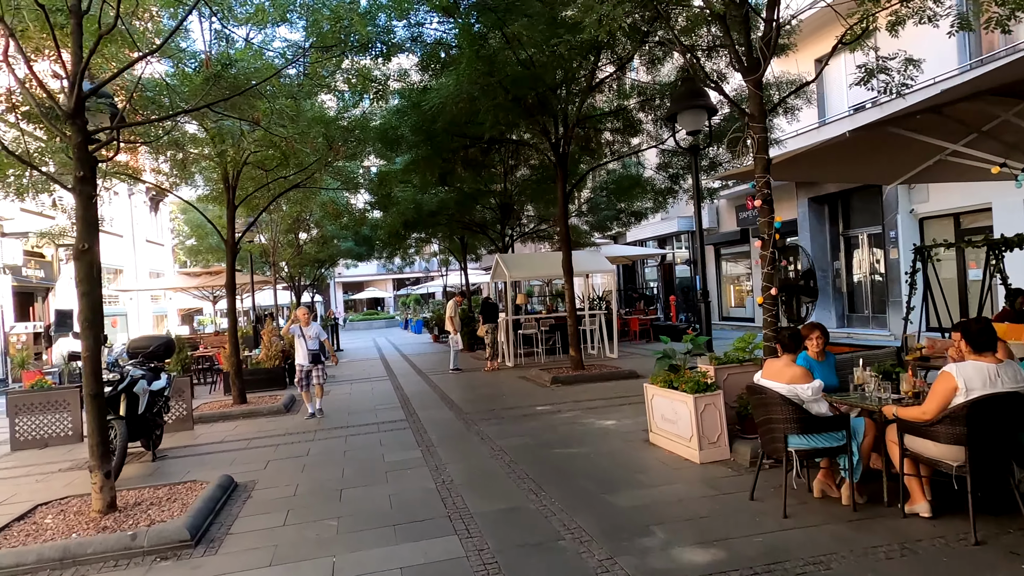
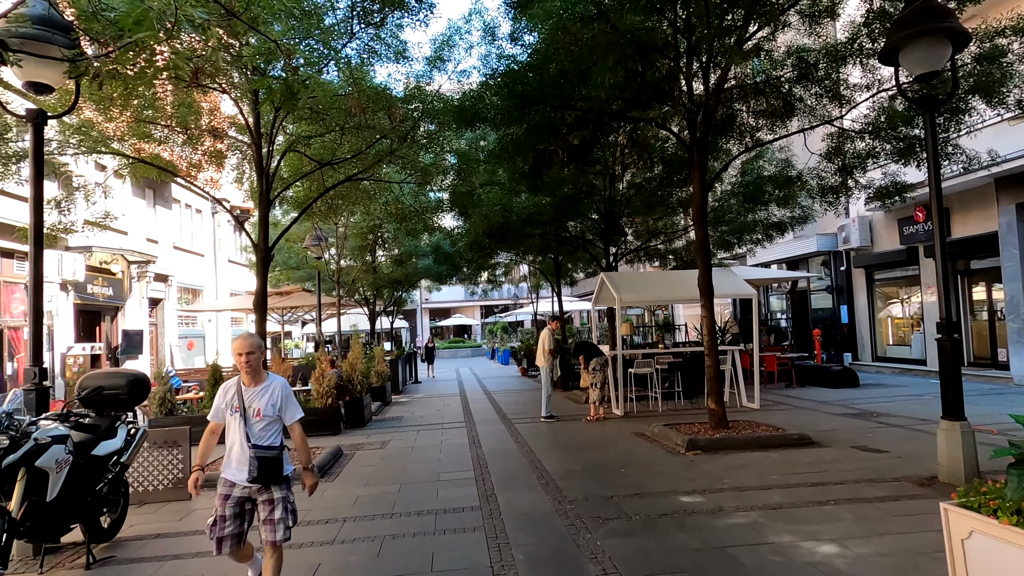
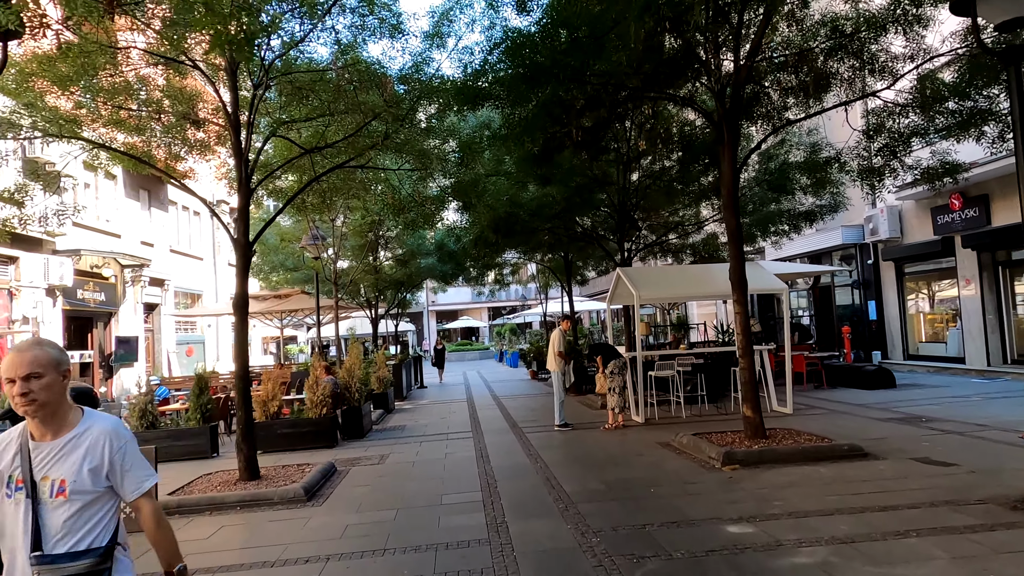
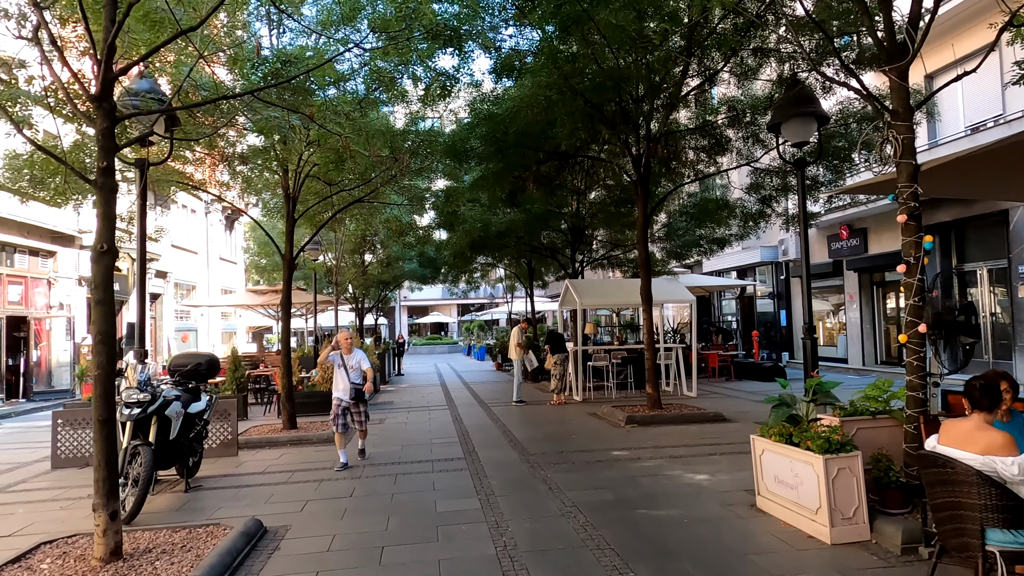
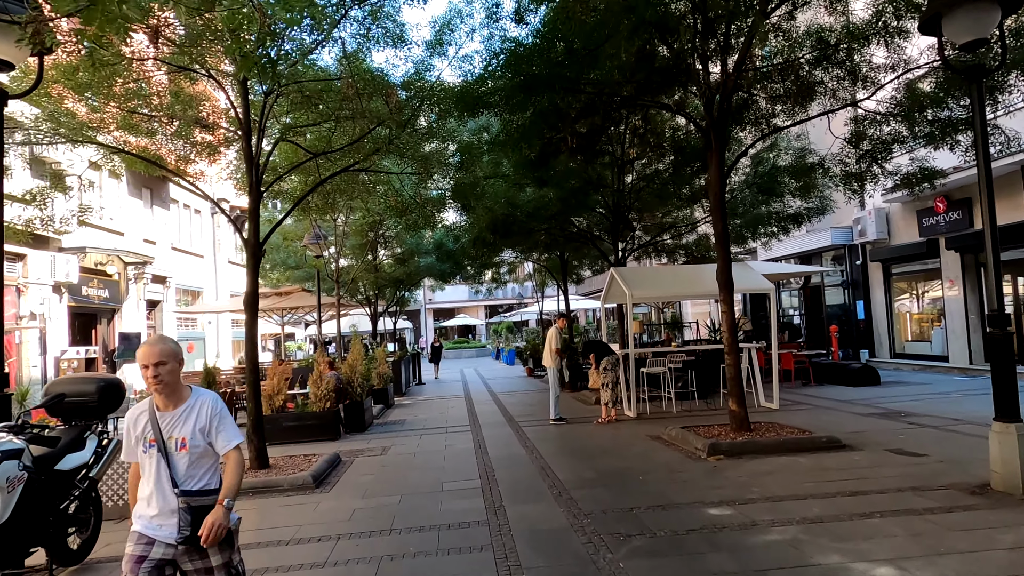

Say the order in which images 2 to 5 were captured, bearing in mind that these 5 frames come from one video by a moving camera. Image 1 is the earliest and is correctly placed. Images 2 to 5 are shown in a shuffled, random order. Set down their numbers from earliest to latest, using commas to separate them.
4, 2, 5, 3
